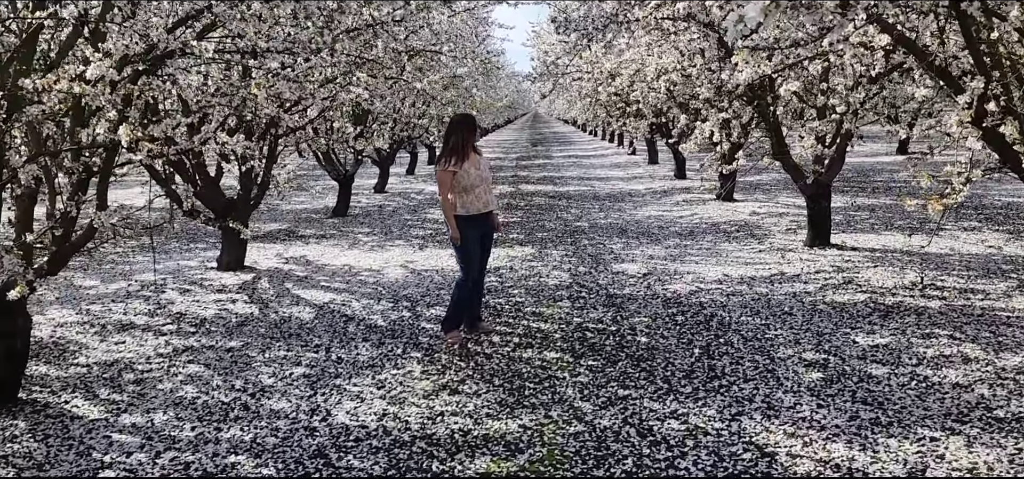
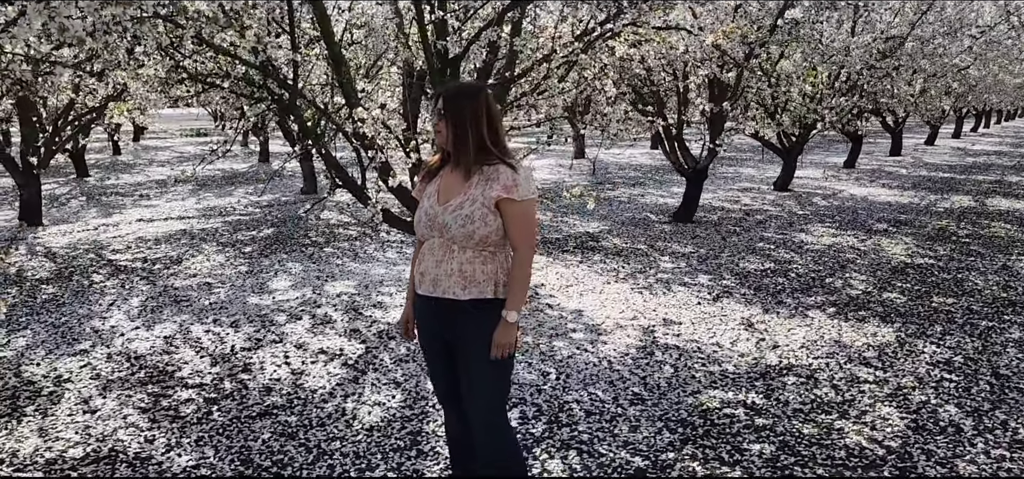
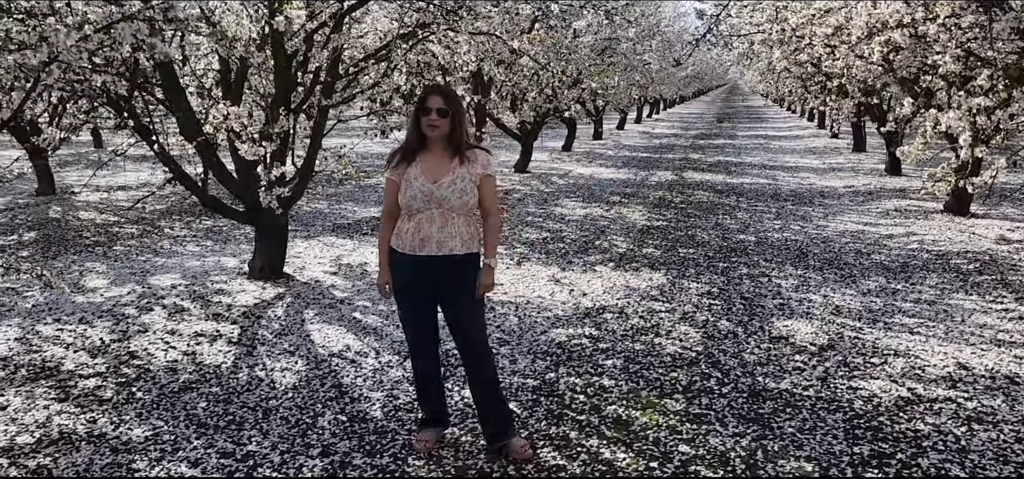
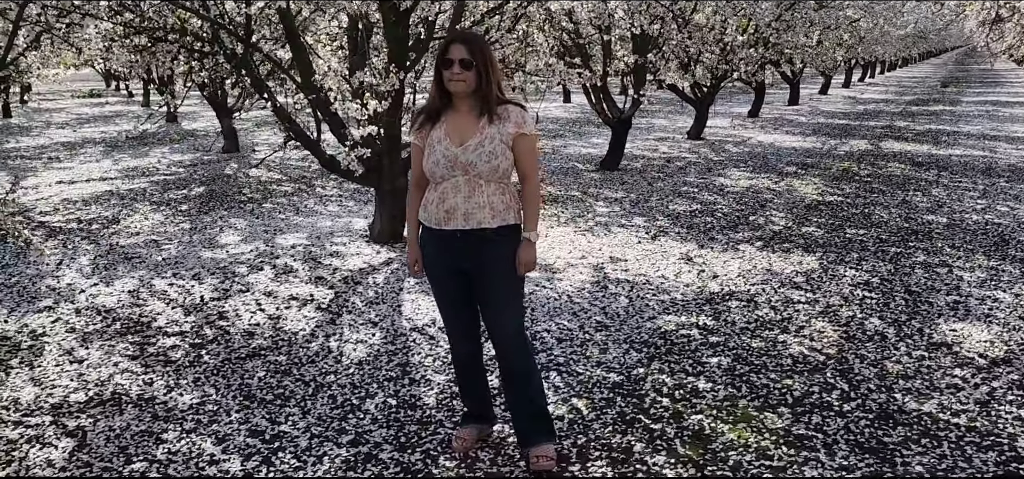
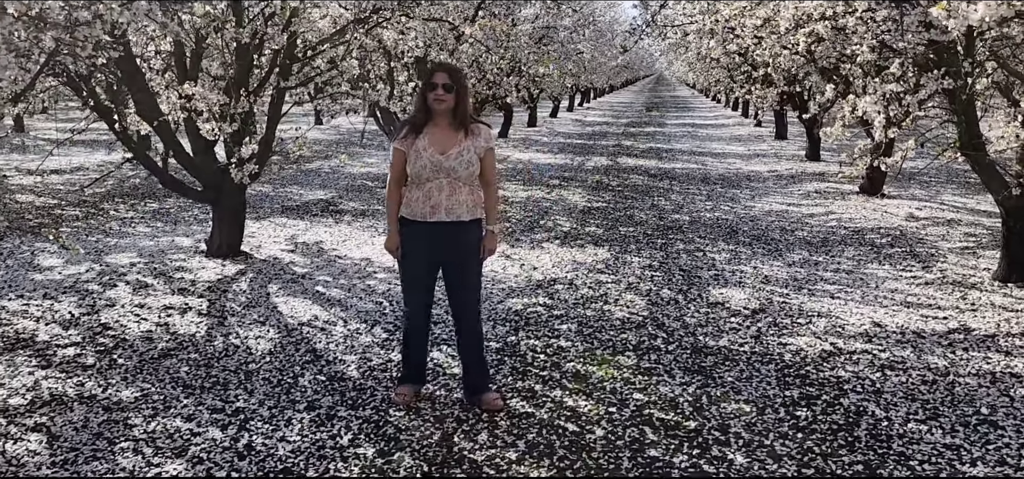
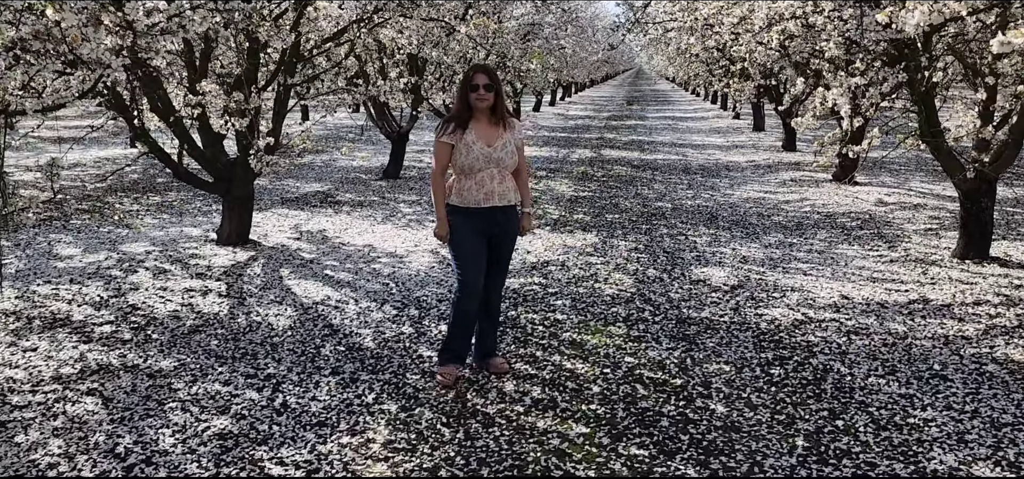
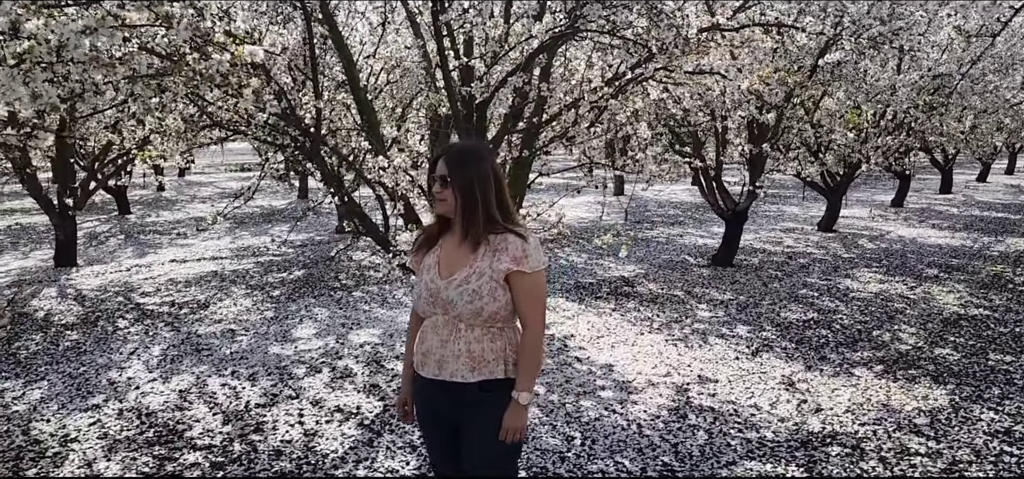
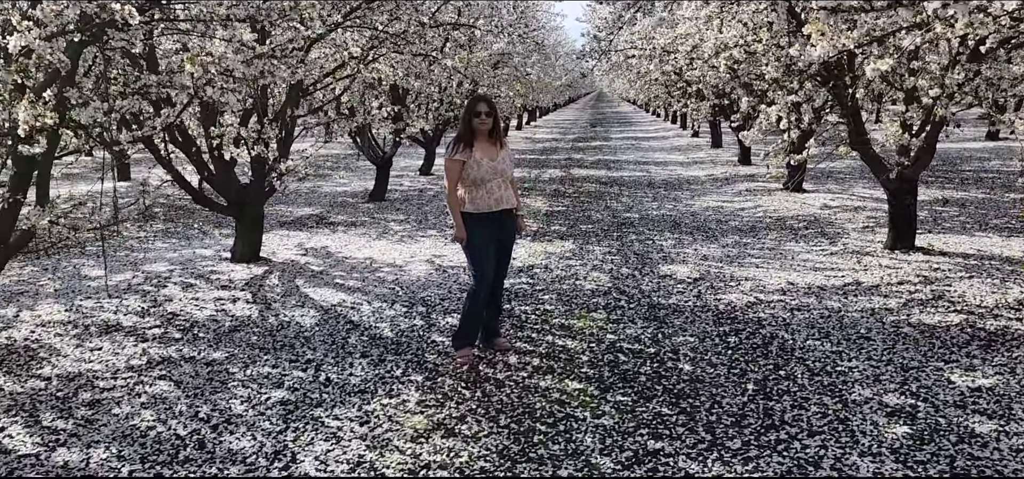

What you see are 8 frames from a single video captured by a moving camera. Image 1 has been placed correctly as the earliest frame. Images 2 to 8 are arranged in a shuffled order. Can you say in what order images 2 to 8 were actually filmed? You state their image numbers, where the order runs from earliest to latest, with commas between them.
8, 6, 5, 3, 4, 2, 7
